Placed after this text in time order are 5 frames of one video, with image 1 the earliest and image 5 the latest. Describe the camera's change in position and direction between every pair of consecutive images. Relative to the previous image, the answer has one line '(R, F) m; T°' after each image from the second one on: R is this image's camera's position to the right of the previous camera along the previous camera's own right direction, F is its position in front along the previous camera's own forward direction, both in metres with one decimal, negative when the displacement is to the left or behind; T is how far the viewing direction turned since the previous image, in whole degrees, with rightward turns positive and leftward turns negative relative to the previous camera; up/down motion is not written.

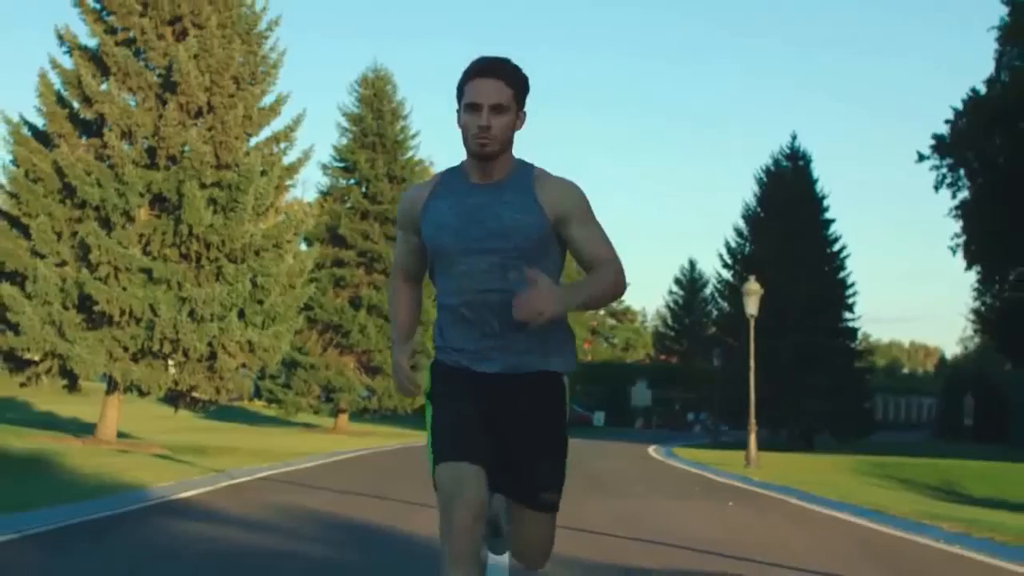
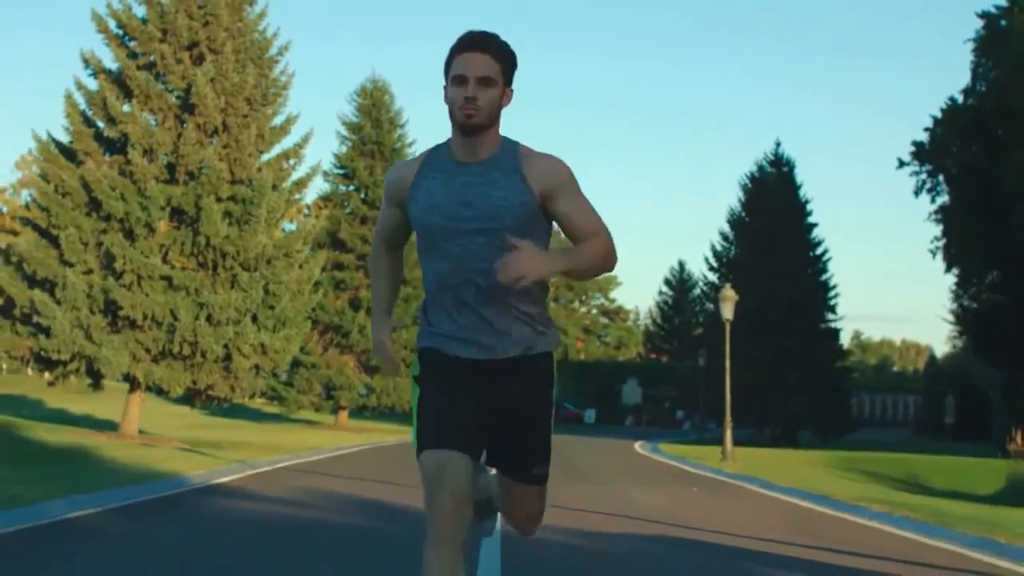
(0.0, -0.9) m; 0°
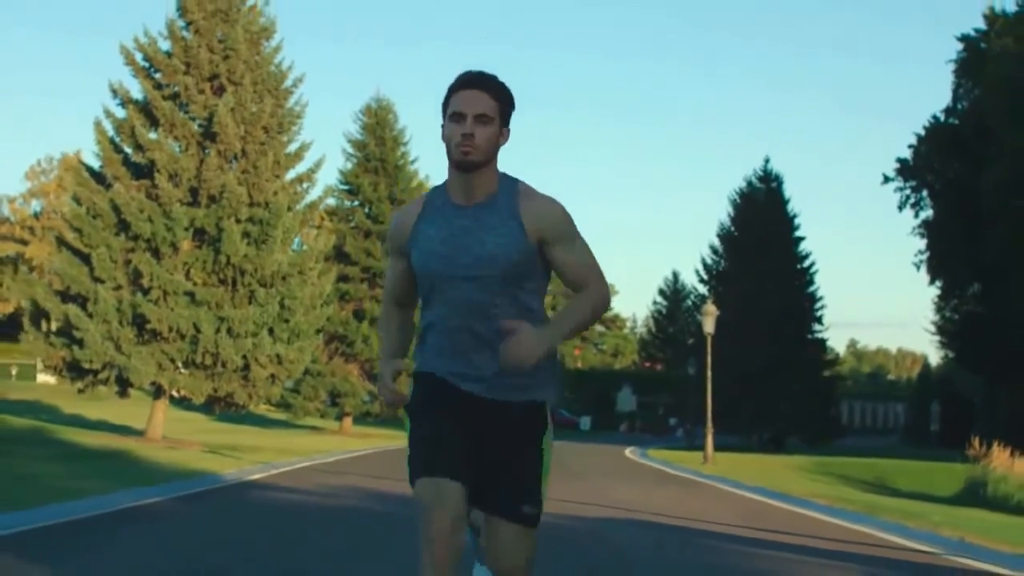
(0.0, -1.0) m; 0°
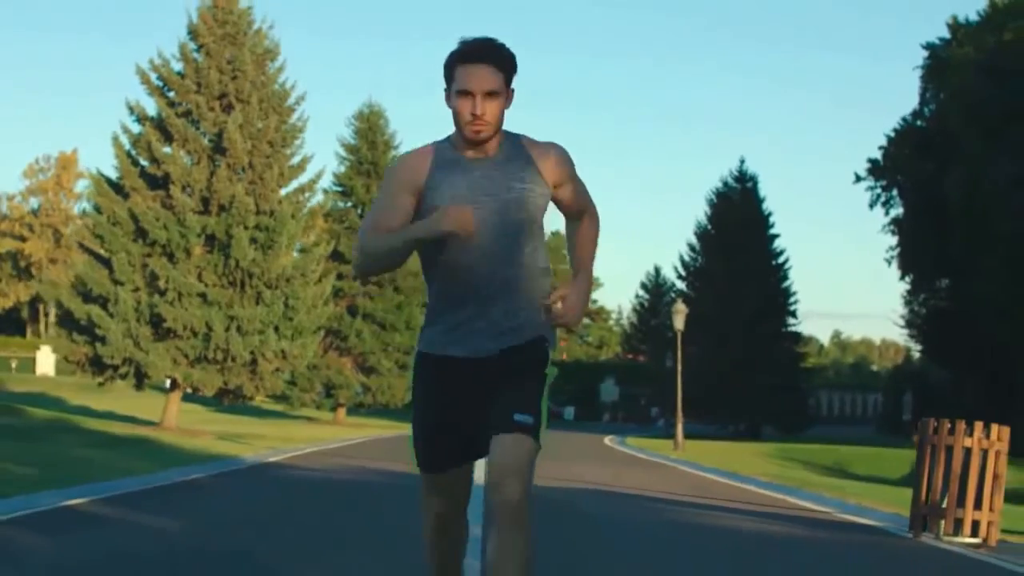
(0.0, -1.2) m; +1°
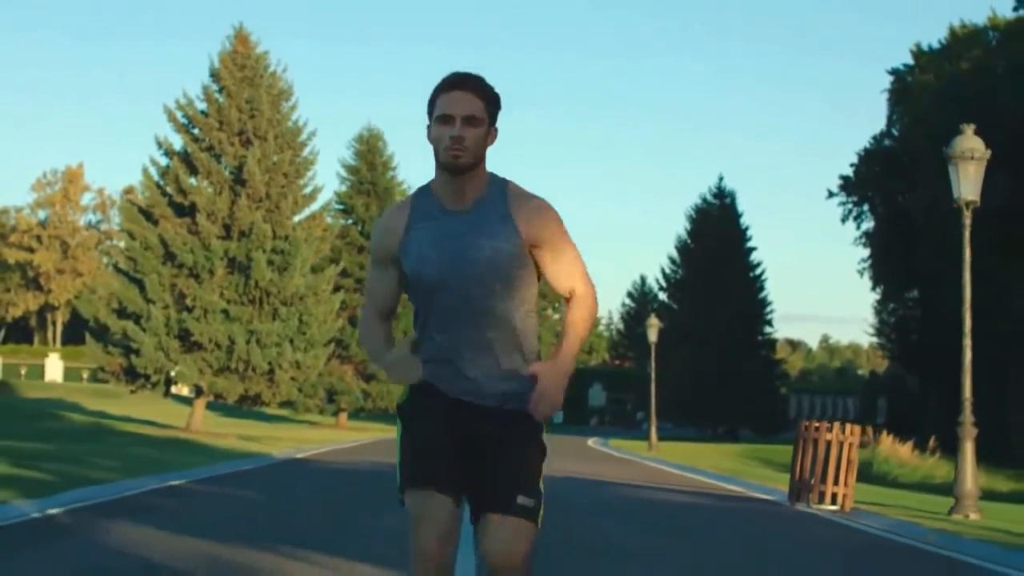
(0.0, -1.6) m; 0°
